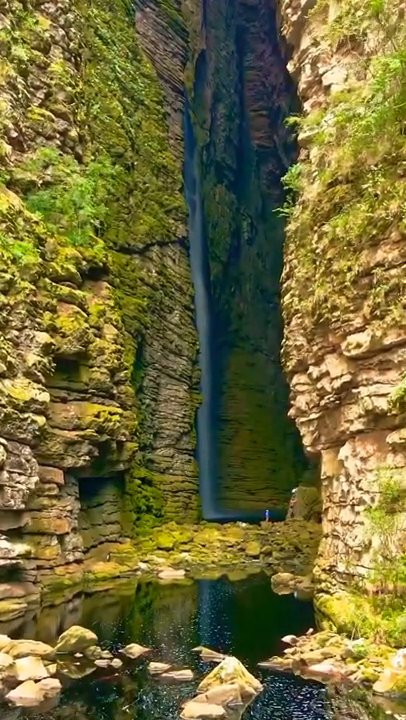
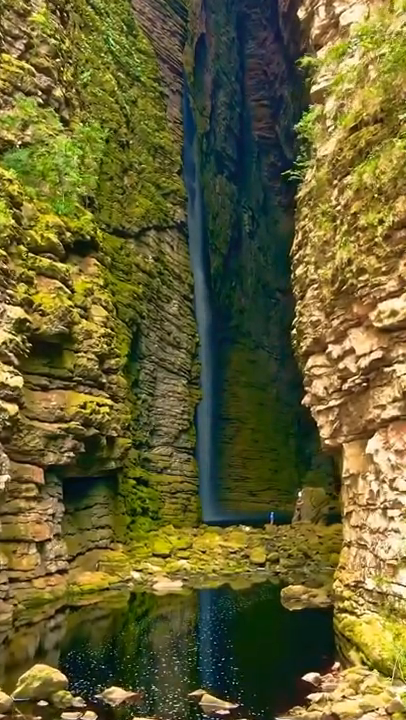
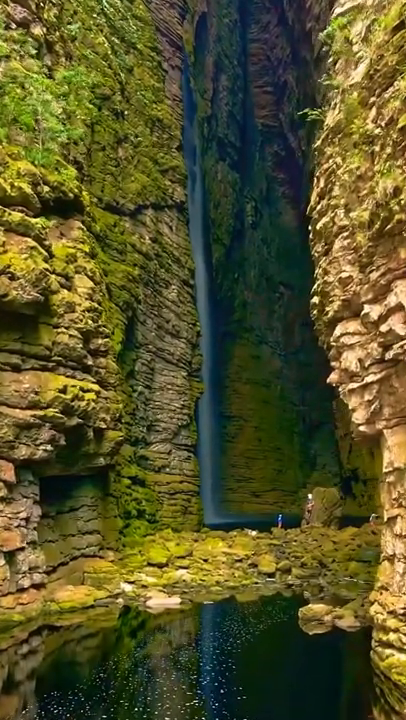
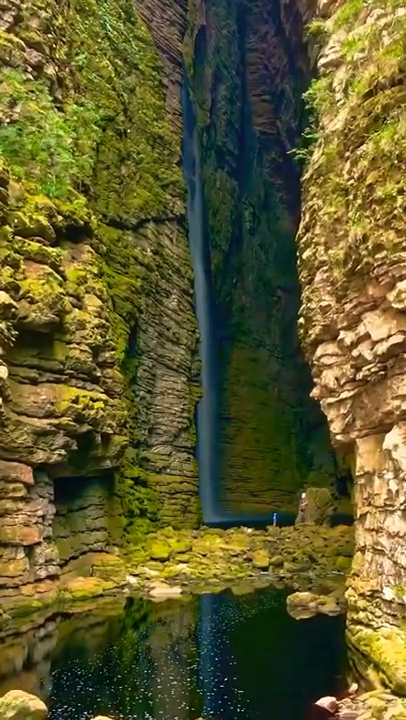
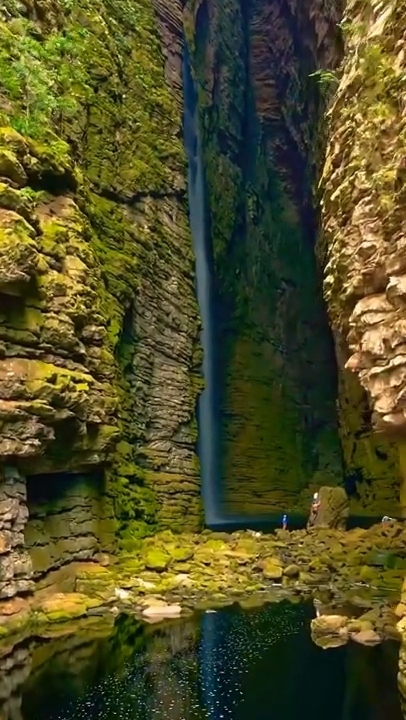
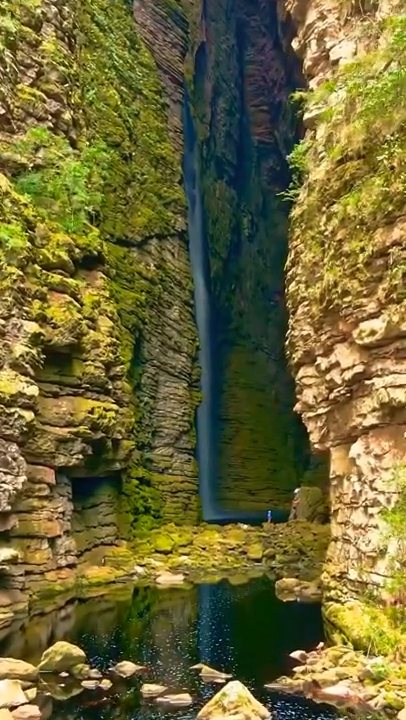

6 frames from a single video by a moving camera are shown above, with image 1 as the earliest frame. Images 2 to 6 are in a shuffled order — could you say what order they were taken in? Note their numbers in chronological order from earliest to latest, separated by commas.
6, 2, 4, 3, 5
